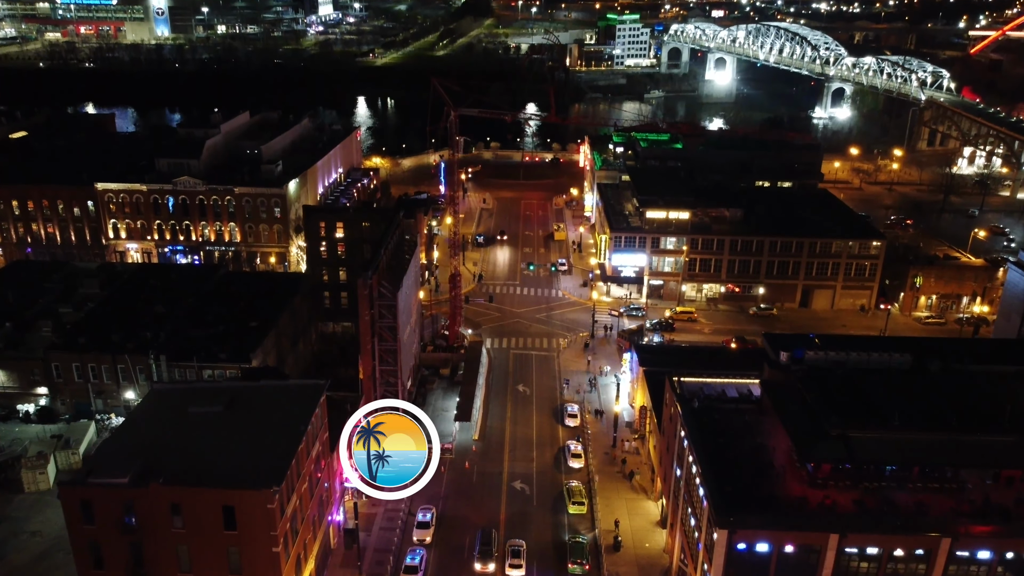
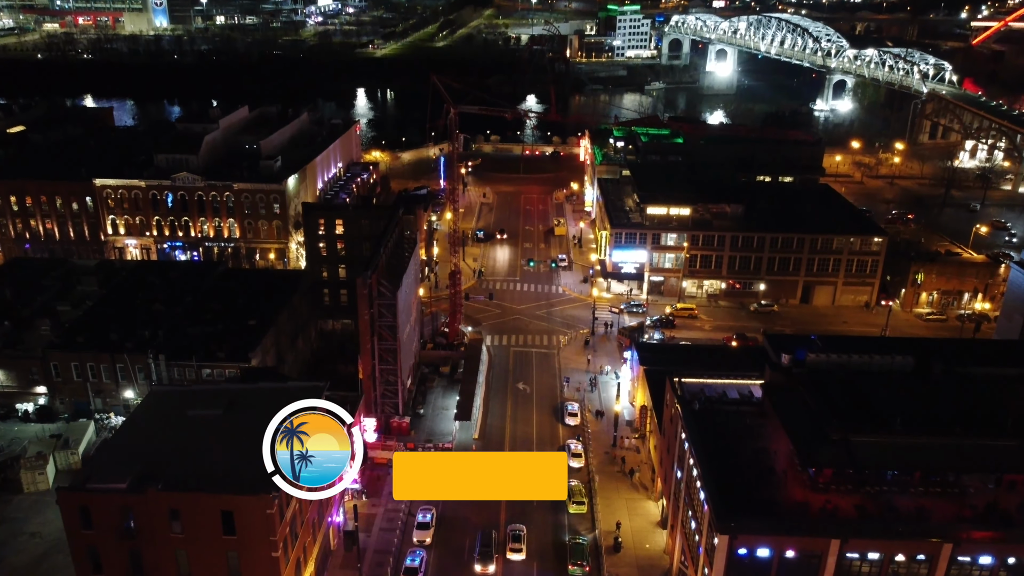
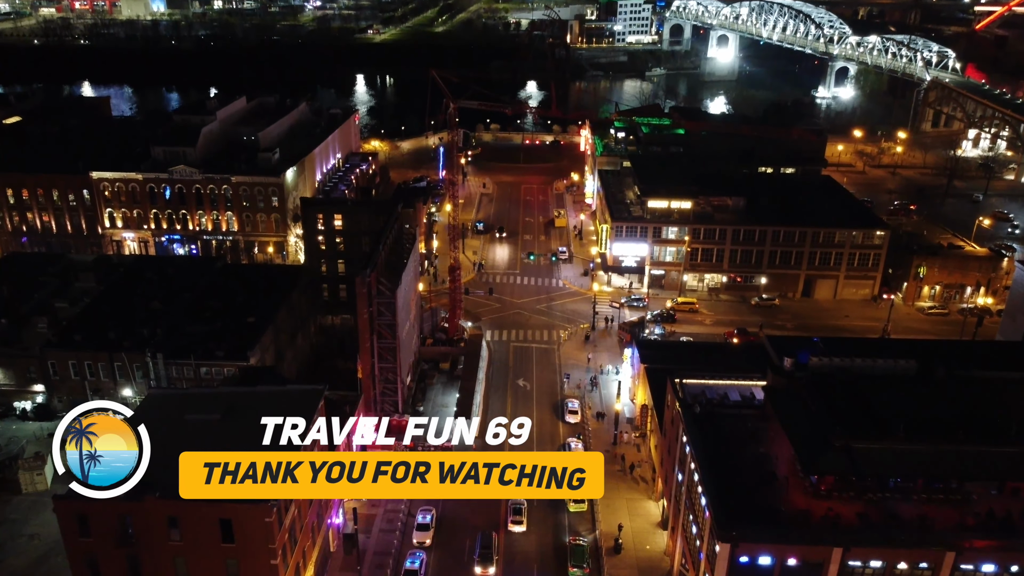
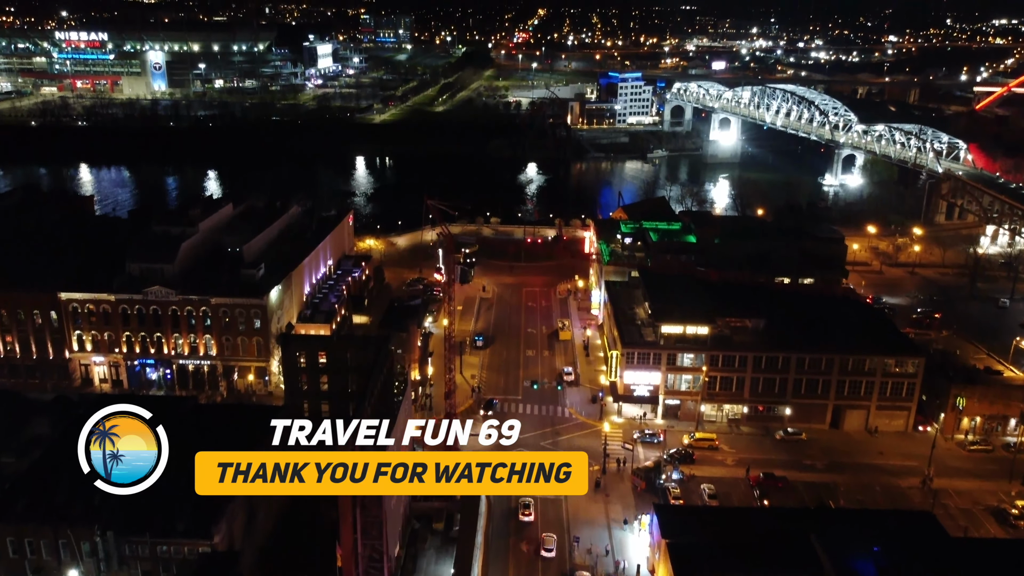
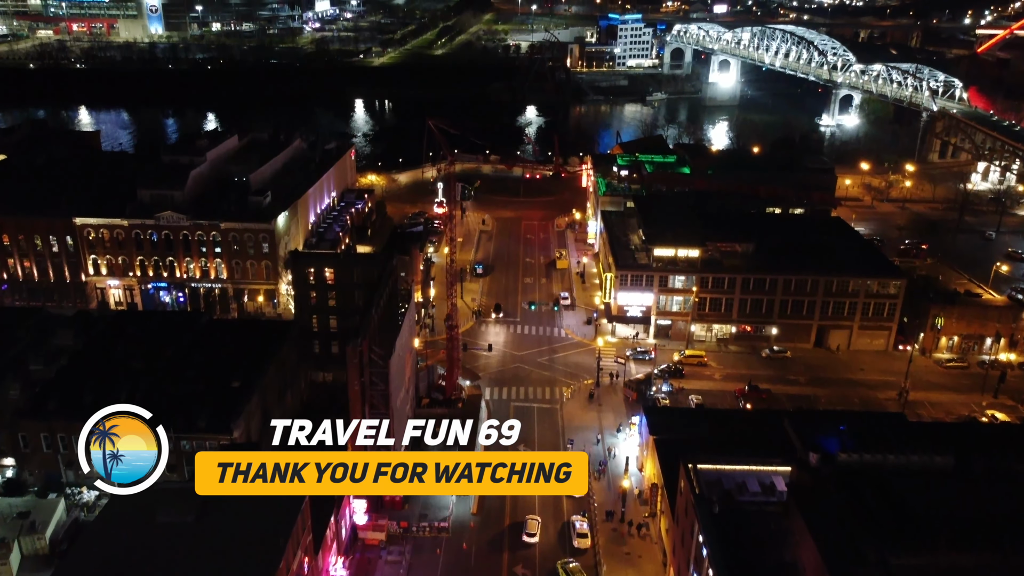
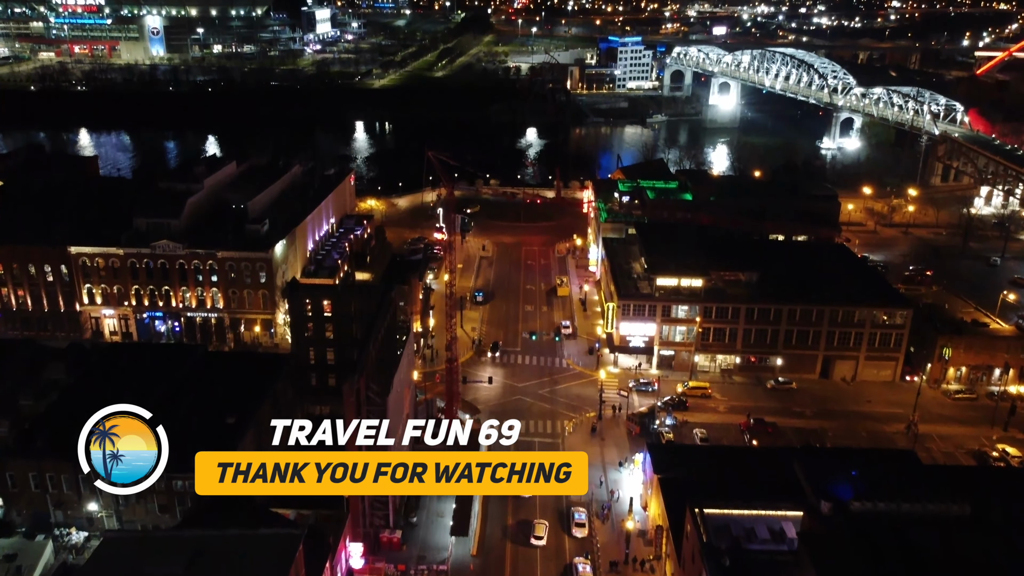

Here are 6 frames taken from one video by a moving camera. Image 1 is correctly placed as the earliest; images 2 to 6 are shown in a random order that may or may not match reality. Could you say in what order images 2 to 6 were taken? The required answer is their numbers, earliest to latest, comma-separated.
2, 3, 5, 6, 4
